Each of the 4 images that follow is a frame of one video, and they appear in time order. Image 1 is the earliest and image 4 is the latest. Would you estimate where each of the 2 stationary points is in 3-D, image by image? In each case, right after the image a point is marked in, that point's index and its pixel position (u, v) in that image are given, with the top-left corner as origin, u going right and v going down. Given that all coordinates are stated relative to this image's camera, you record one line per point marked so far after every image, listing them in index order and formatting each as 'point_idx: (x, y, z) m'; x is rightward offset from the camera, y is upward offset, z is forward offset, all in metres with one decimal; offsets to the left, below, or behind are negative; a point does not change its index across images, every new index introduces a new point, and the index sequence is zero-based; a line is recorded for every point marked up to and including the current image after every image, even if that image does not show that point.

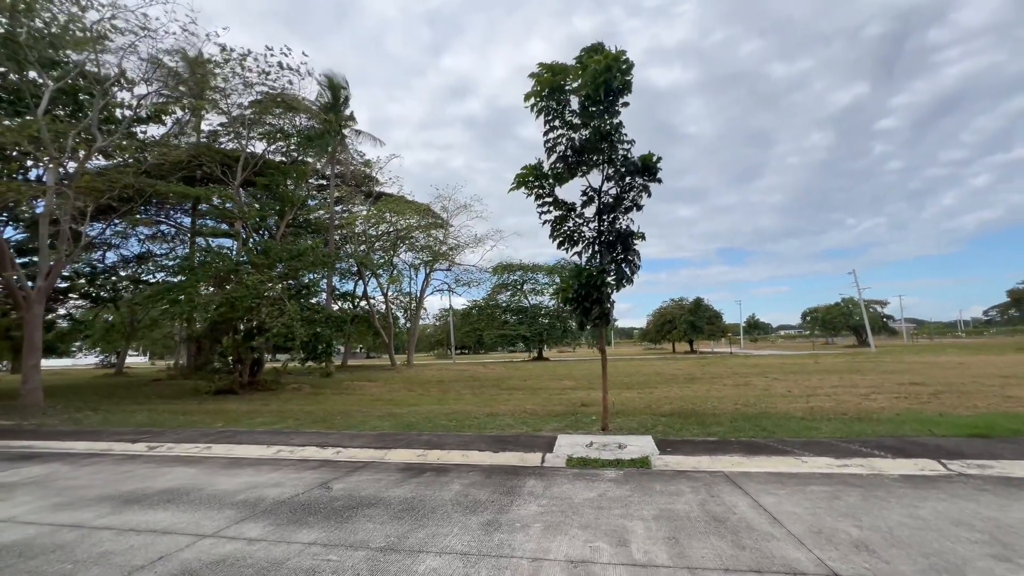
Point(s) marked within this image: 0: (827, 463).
0: (+4.4, -2.4, +8.9) m
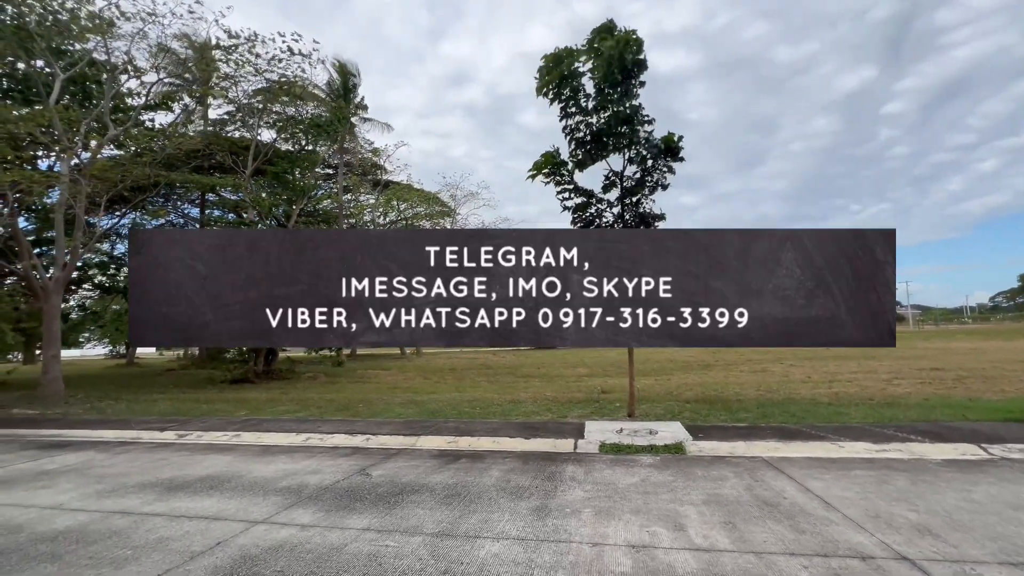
0: (+4.9, -2.2, +8.9) m
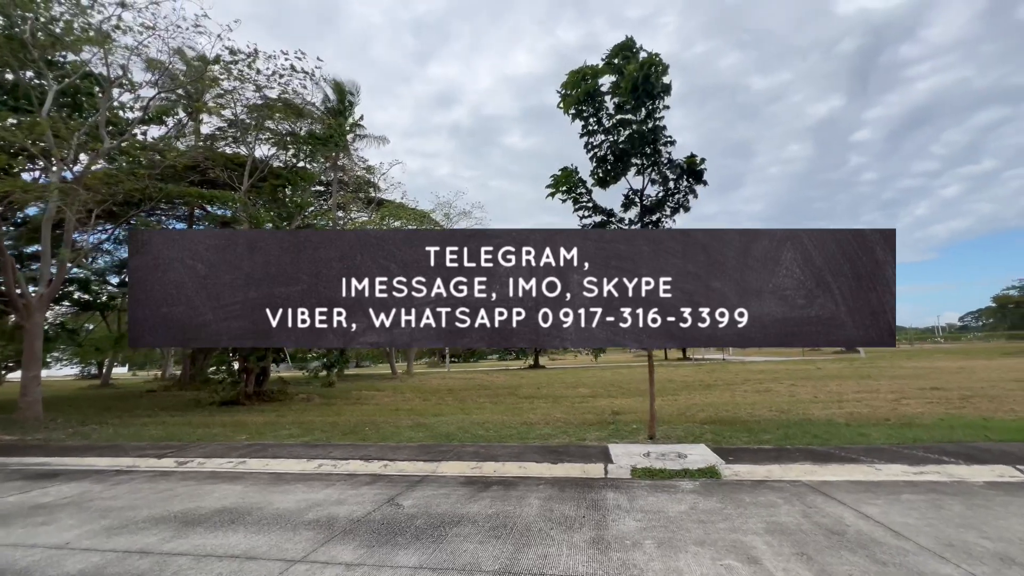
0: (+5.3, -2.5, +8.7) m
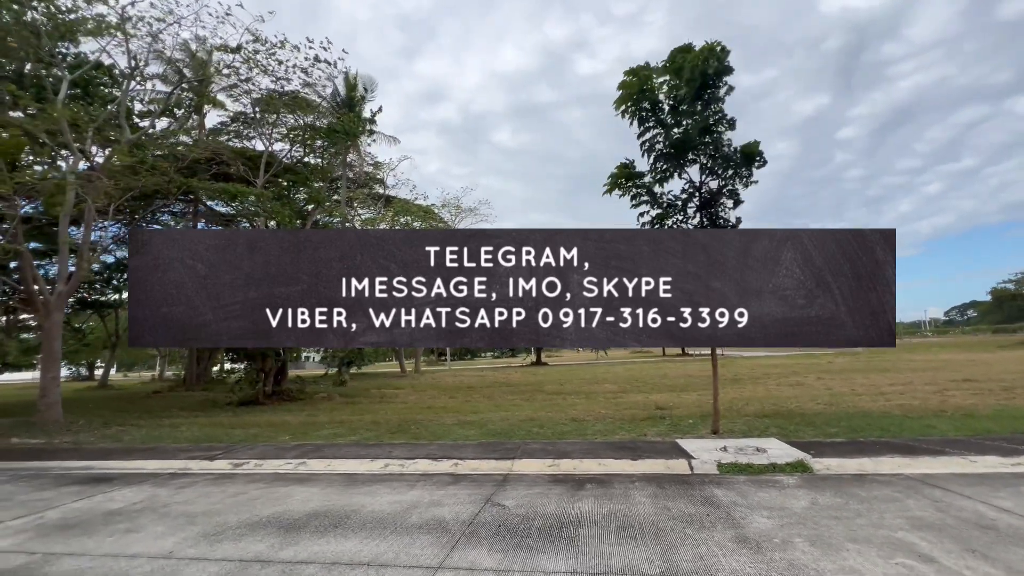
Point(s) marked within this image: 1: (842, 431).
0: (+6.5, -2.3, +8.5) m
1: (+5.7, -2.5, +10.9) m
